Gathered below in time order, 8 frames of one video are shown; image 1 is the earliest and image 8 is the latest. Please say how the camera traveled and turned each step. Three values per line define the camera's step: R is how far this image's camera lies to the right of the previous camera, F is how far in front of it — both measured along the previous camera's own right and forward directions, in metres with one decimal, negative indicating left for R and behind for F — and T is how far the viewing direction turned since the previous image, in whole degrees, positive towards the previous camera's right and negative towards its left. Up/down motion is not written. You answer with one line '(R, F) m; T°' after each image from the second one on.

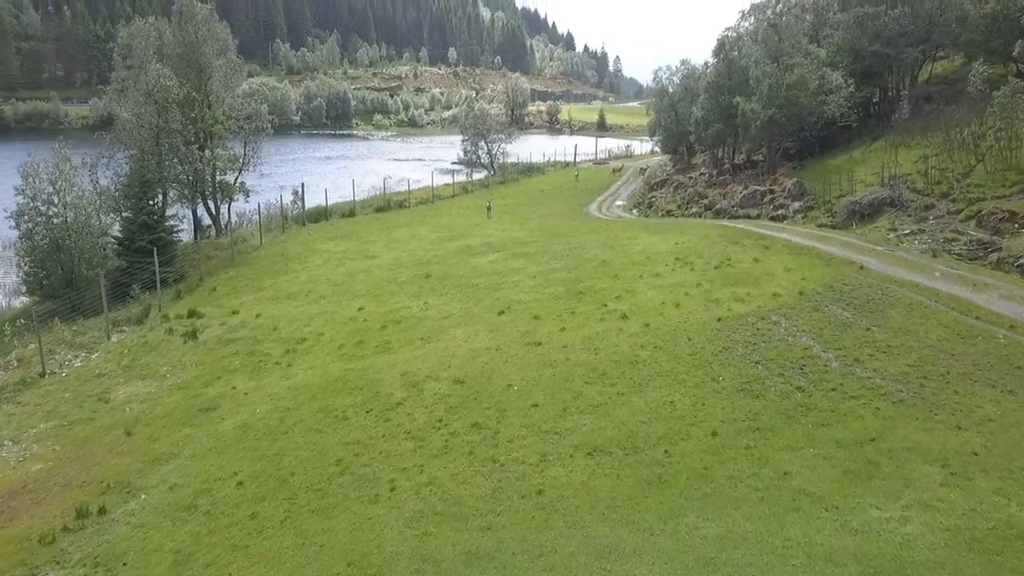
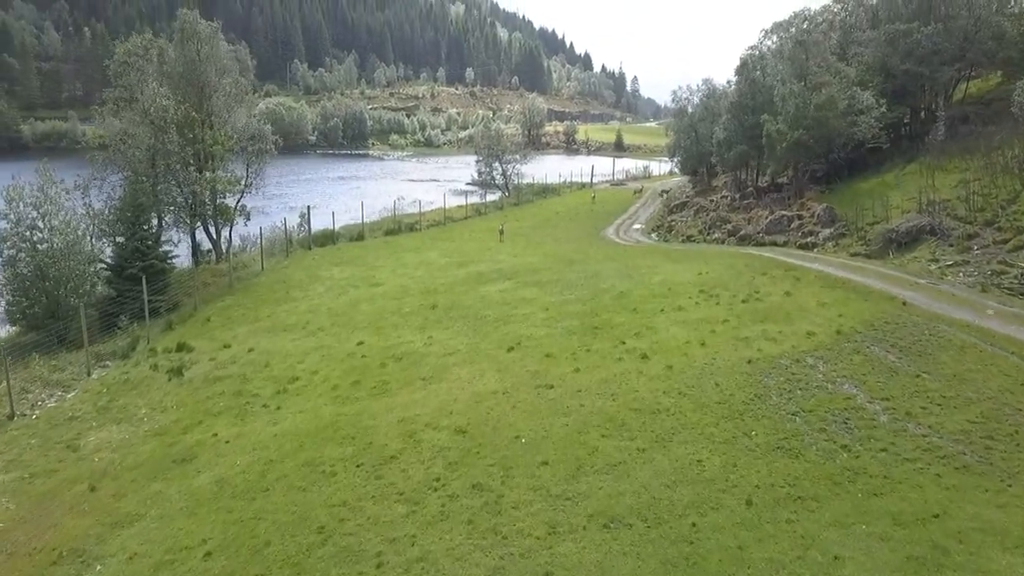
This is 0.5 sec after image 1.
(+0.3, +2.7) m; -1°
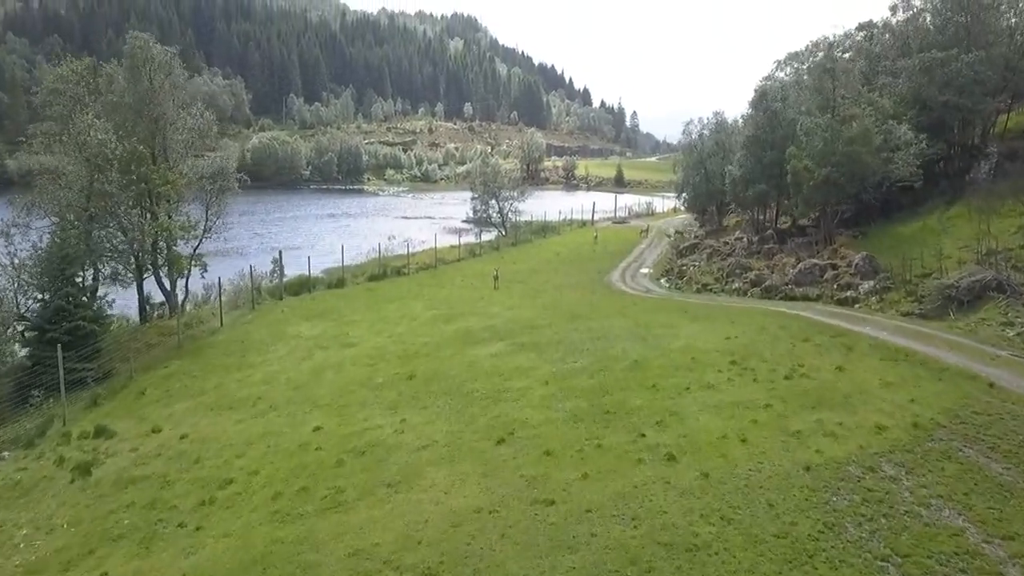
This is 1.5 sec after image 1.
(+0.3, +6.4) m; 0°
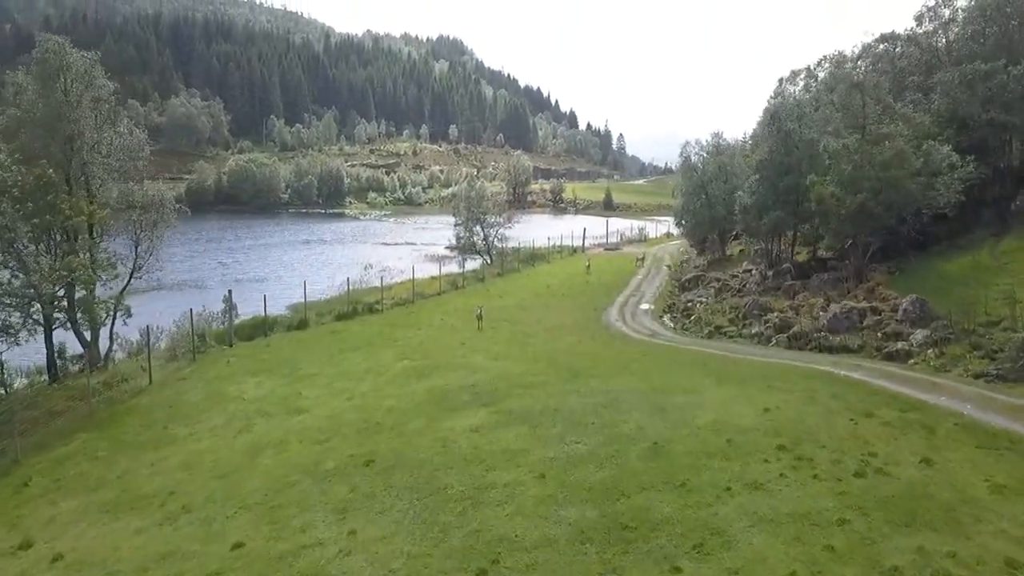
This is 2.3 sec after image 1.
(+0.1, +7.1) m; +1°
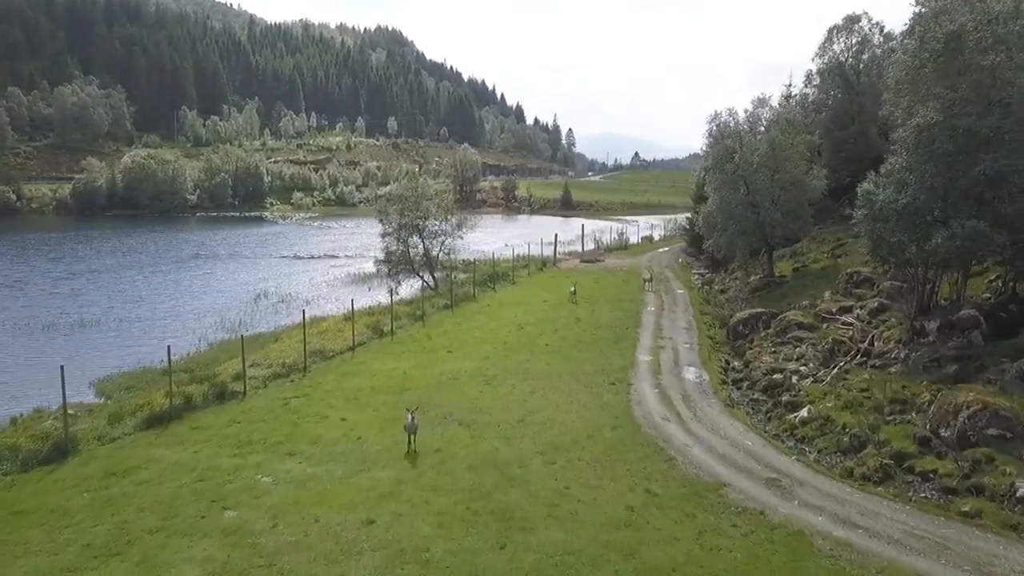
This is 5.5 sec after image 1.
(-0.4, +26.0) m; +4°
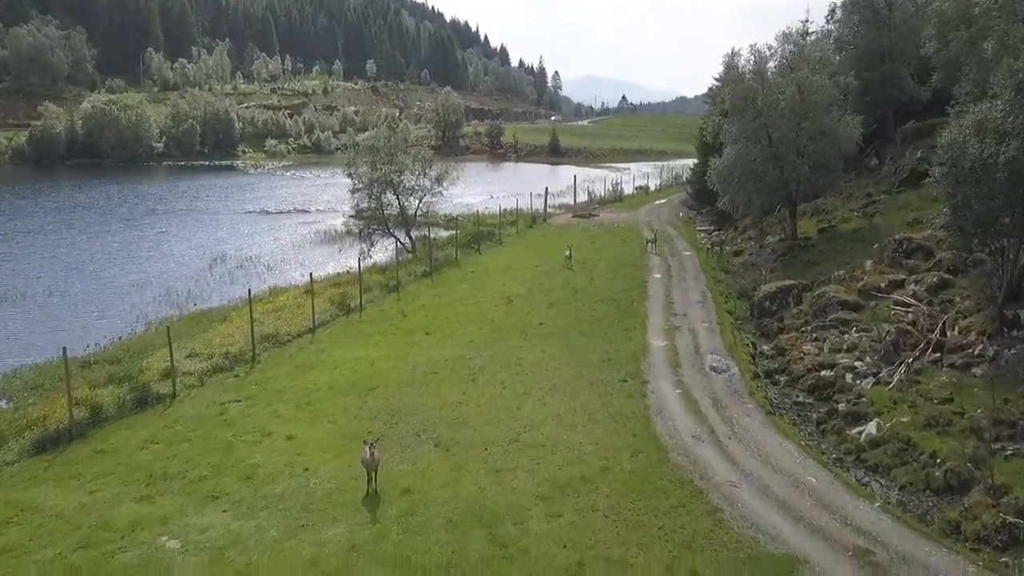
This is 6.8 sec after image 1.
(-0.1, +6.9) m; +1°
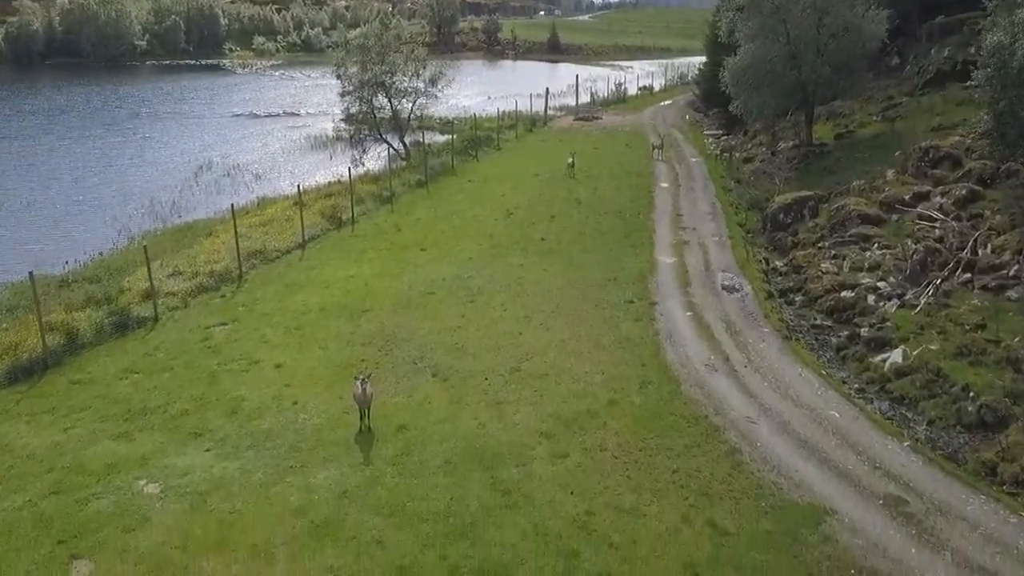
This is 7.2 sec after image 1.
(-0.1, +1.9) m; 0°
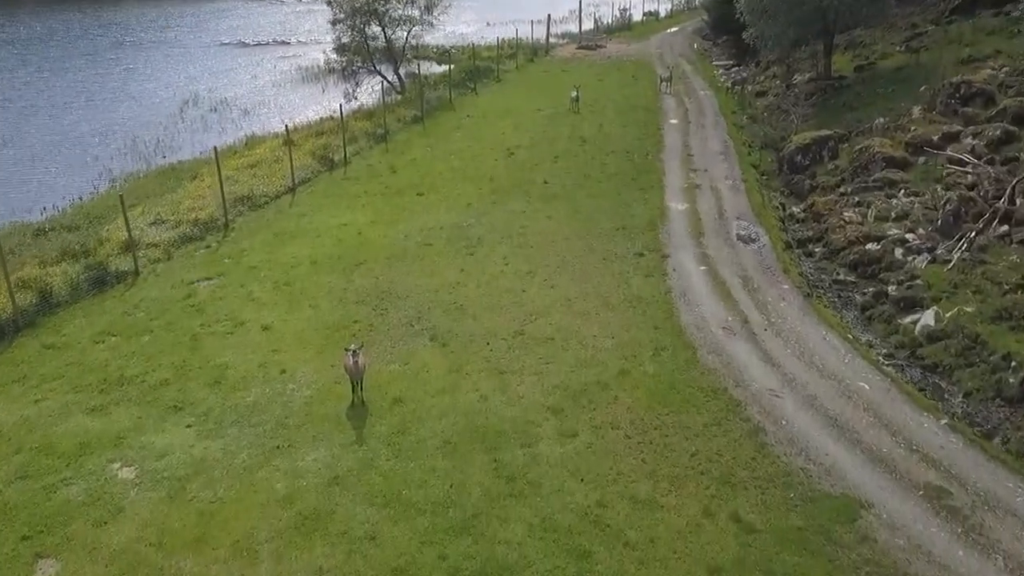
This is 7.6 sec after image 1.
(-0.1, +1.7) m; 0°
